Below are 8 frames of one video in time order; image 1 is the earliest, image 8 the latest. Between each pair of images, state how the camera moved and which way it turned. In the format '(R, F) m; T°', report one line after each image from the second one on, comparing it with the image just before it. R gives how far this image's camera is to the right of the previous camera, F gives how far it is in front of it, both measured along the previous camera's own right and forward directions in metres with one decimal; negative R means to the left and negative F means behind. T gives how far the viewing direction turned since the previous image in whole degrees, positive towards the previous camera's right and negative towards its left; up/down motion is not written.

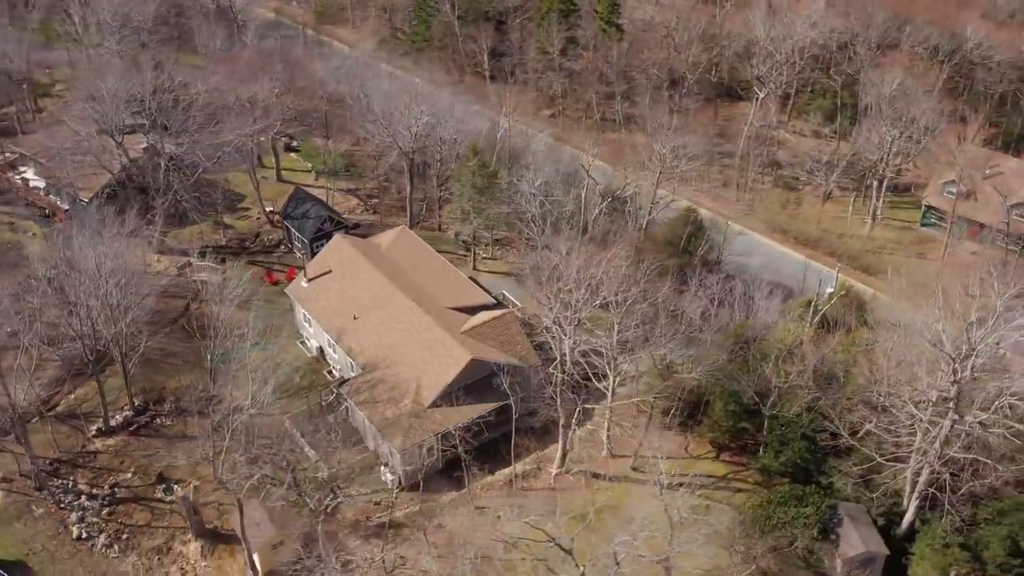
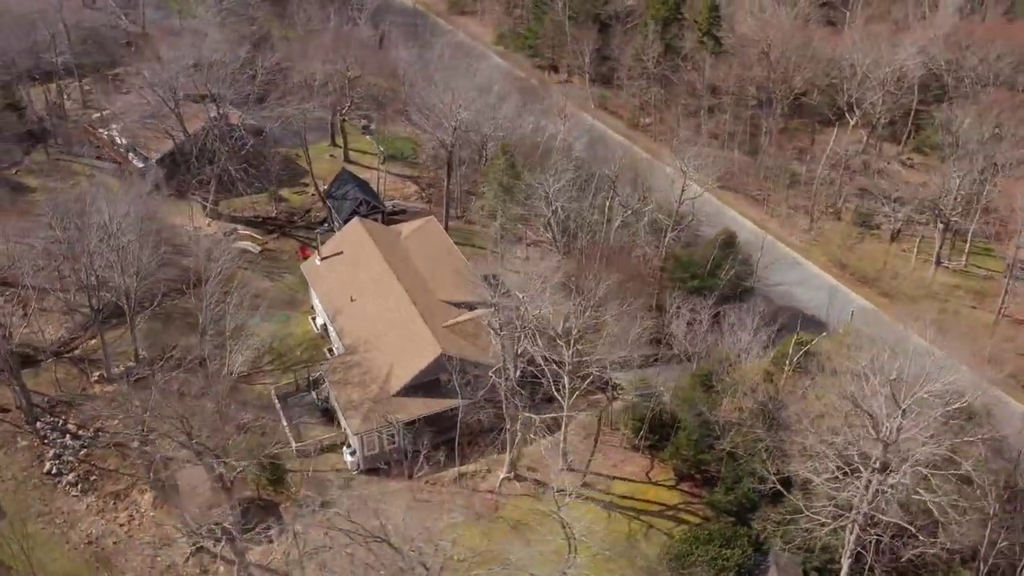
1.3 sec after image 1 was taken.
(+5.0, +0.4) m; -9°
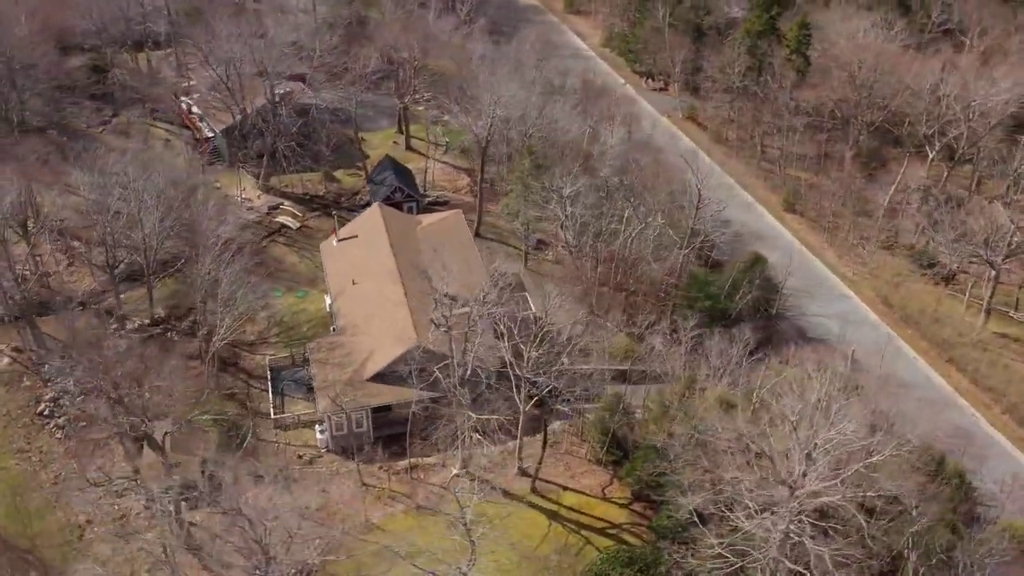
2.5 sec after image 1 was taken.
(+4.5, +0.3) m; -8°
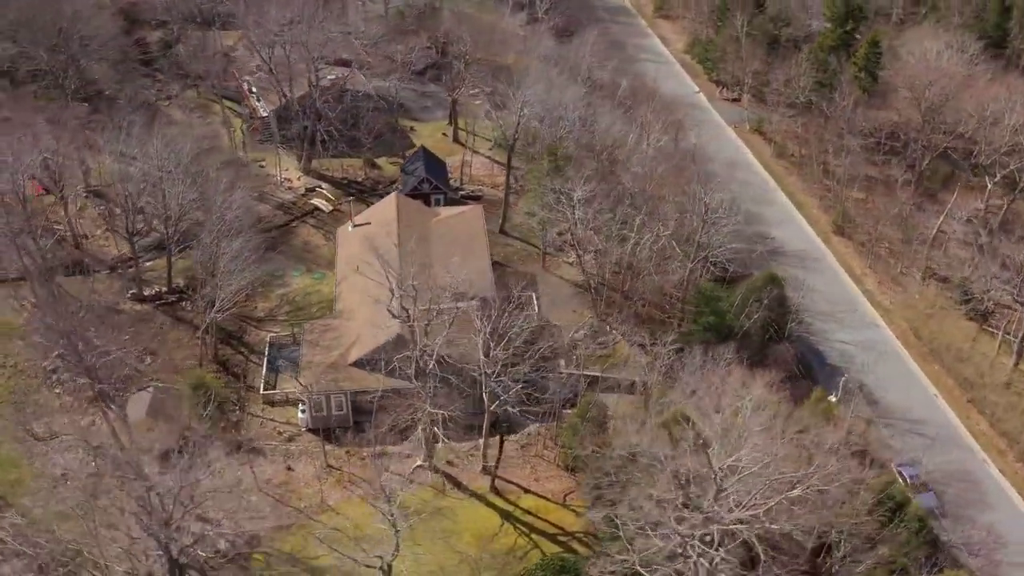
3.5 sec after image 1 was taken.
(+3.5, +0.2) m; -6°
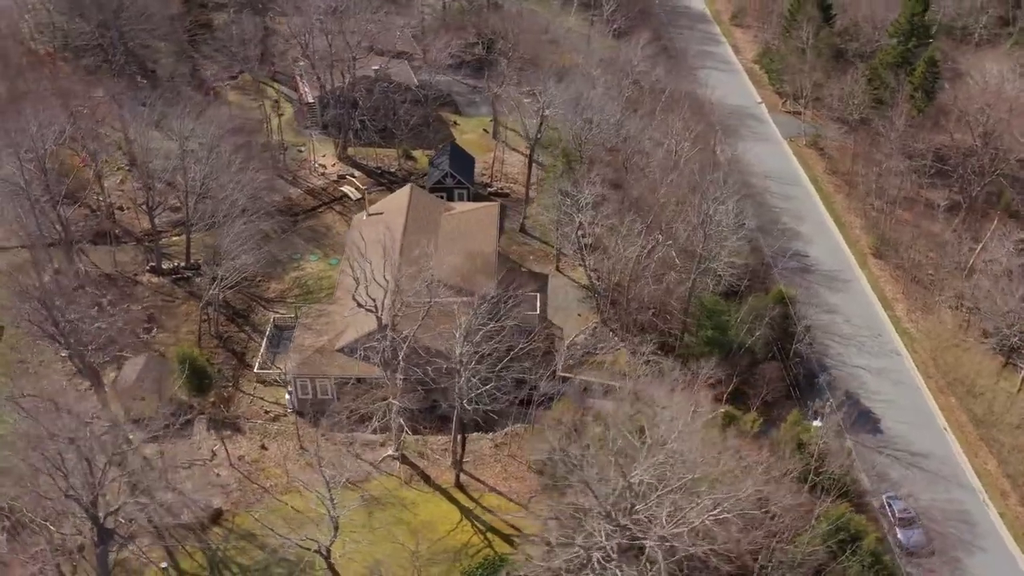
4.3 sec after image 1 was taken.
(+3.0, +0.1) m; -5°
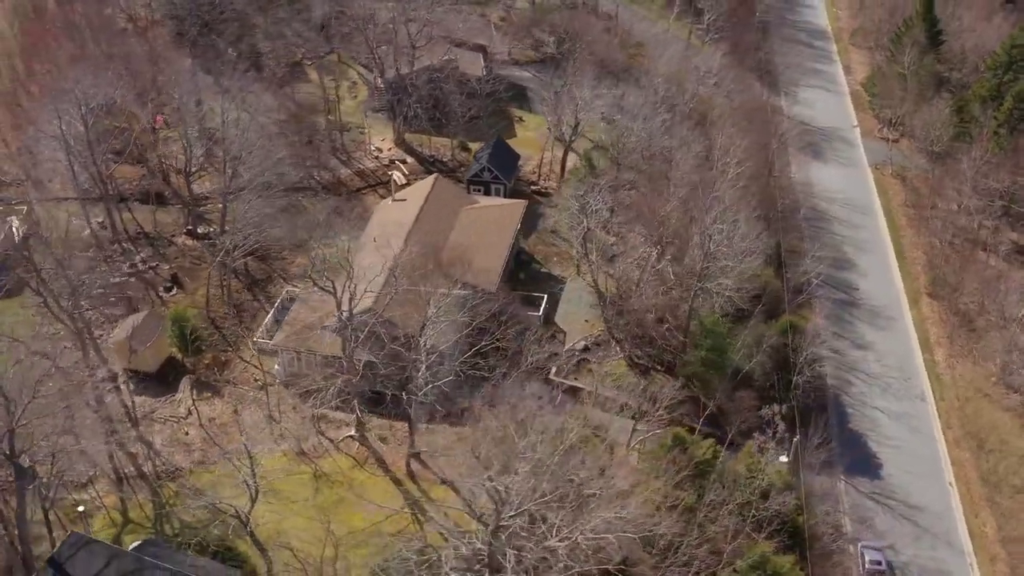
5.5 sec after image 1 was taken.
(+4.5, +0.4) m; -8°
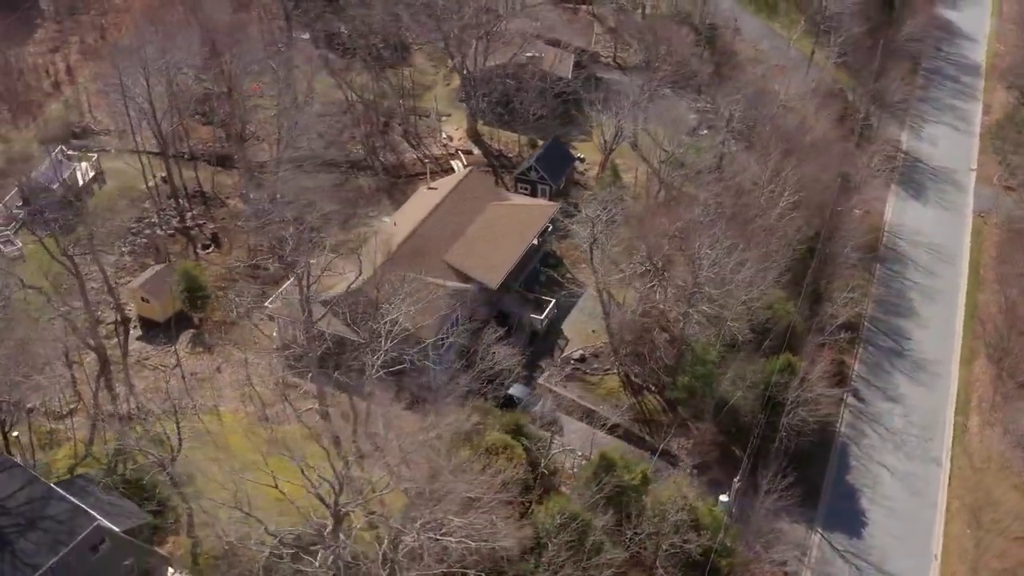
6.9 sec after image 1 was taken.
(+5.5, +0.5) m; -10°
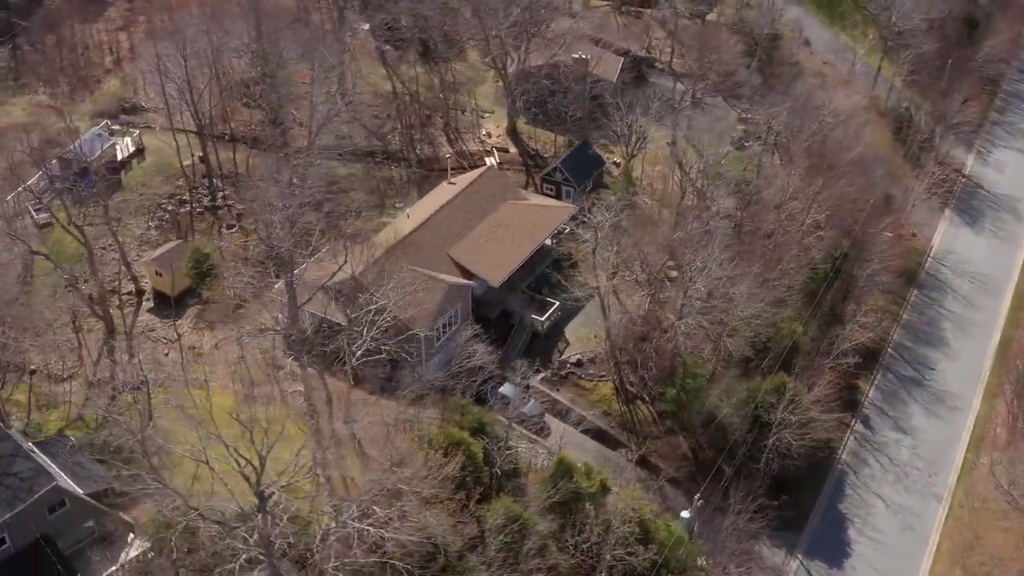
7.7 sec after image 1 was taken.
(+3.0, +0.2) m; -6°
